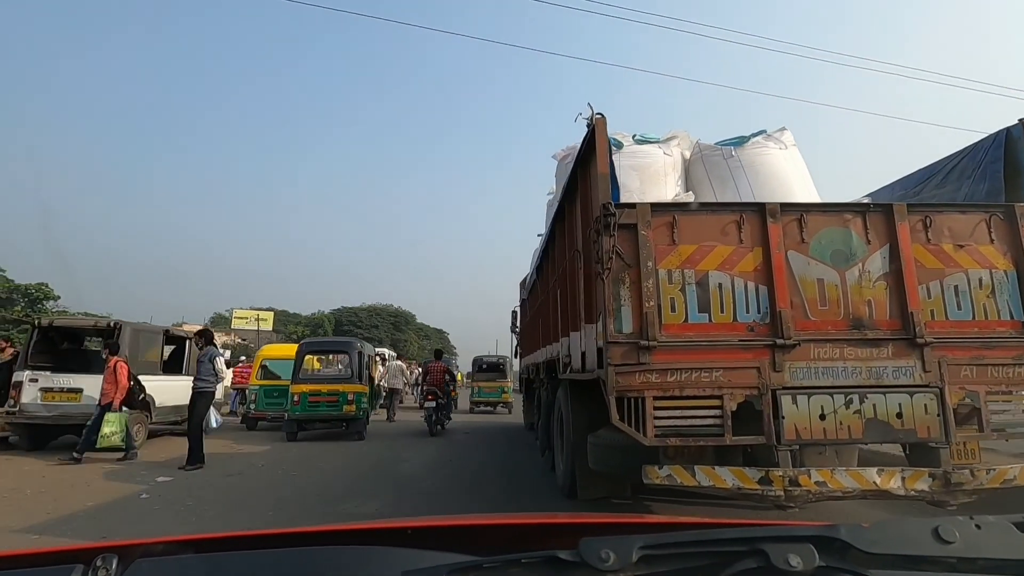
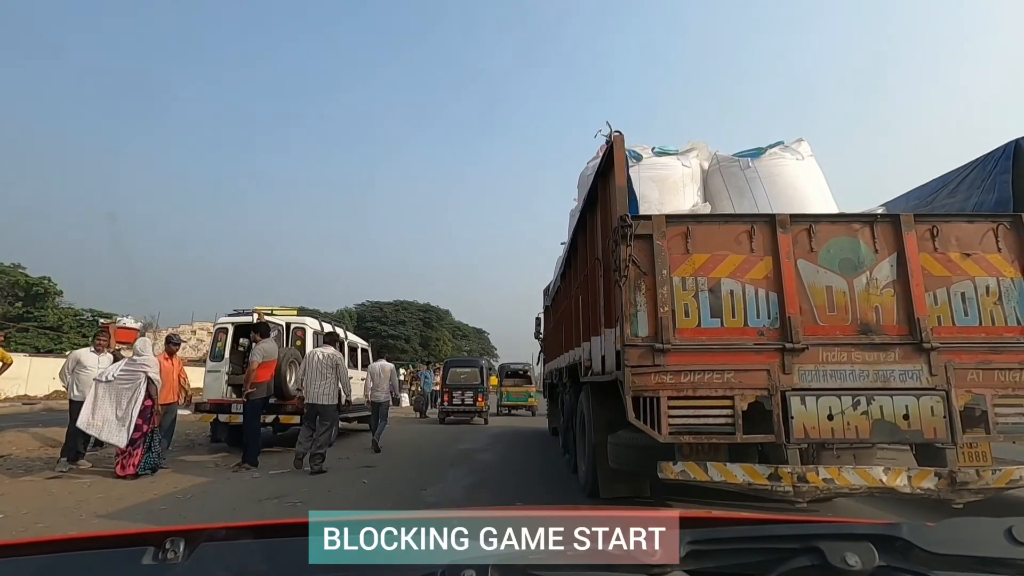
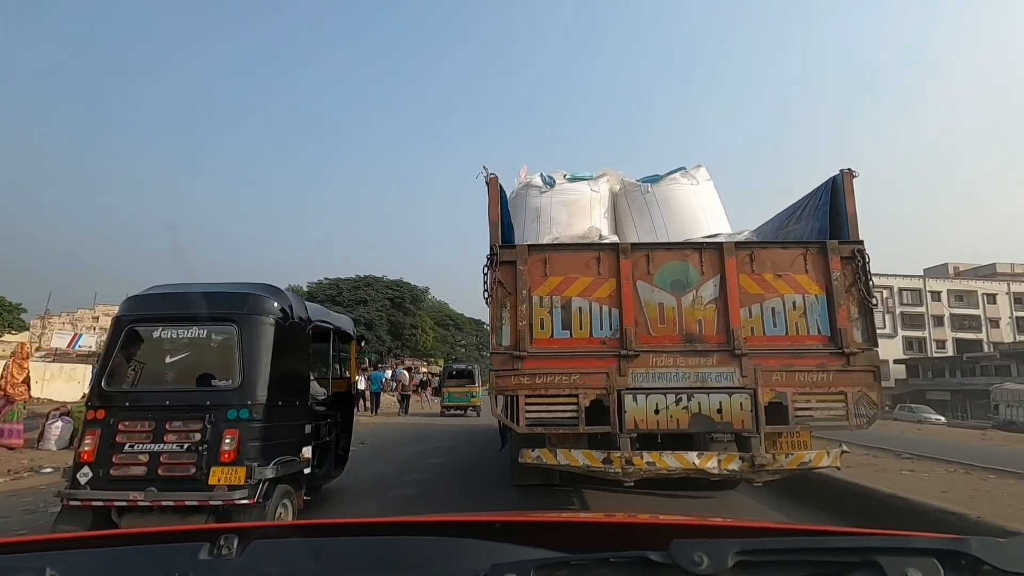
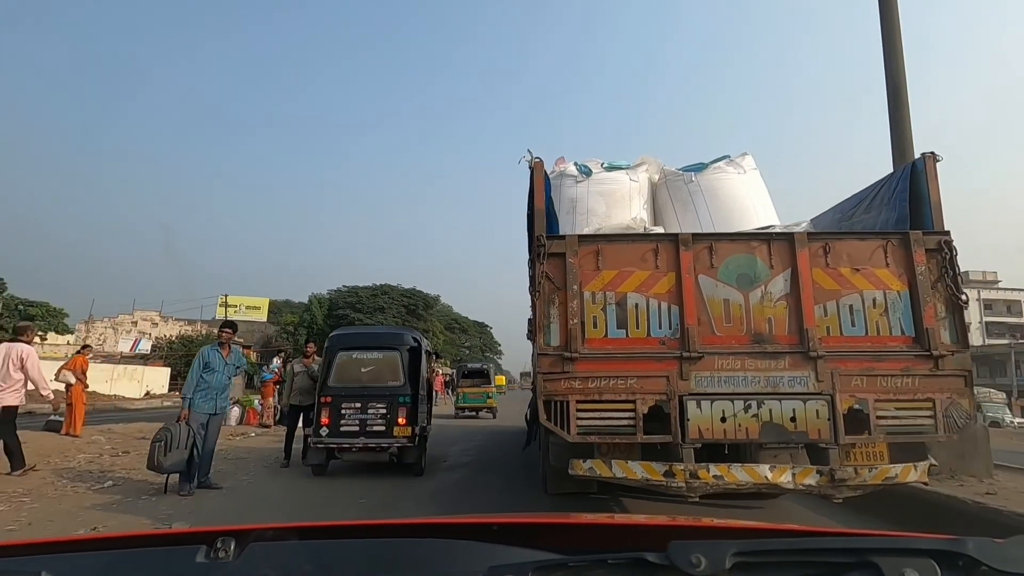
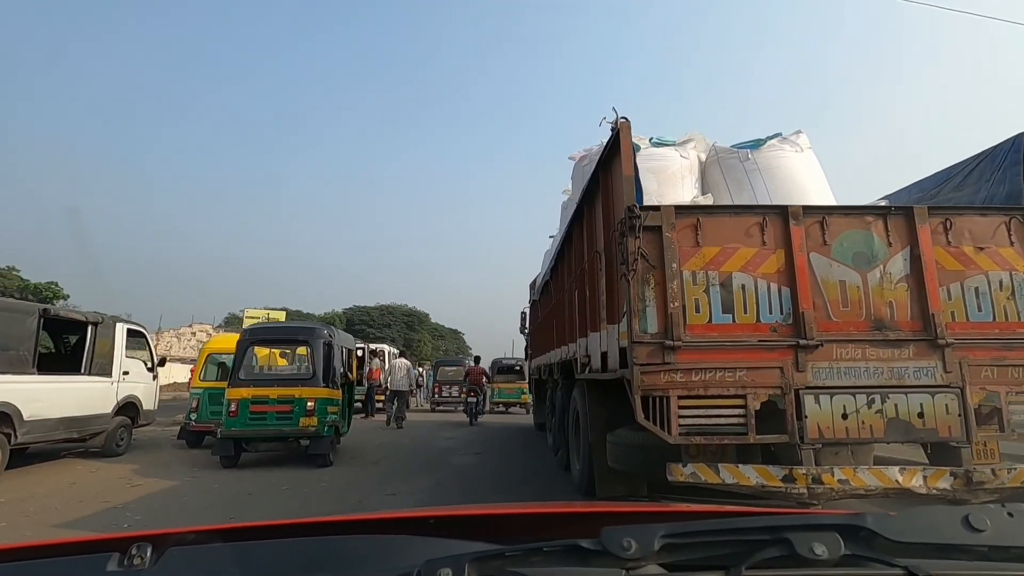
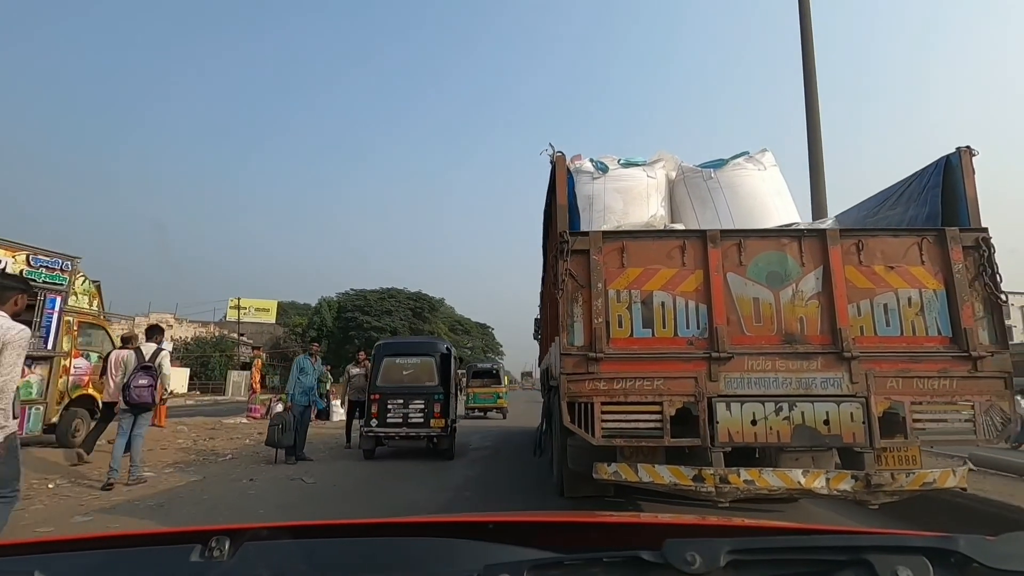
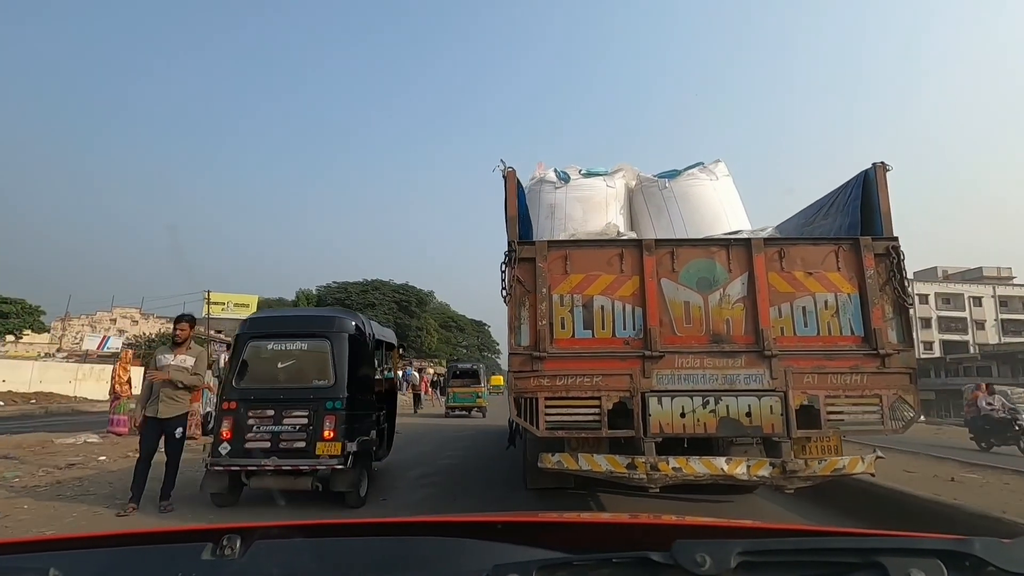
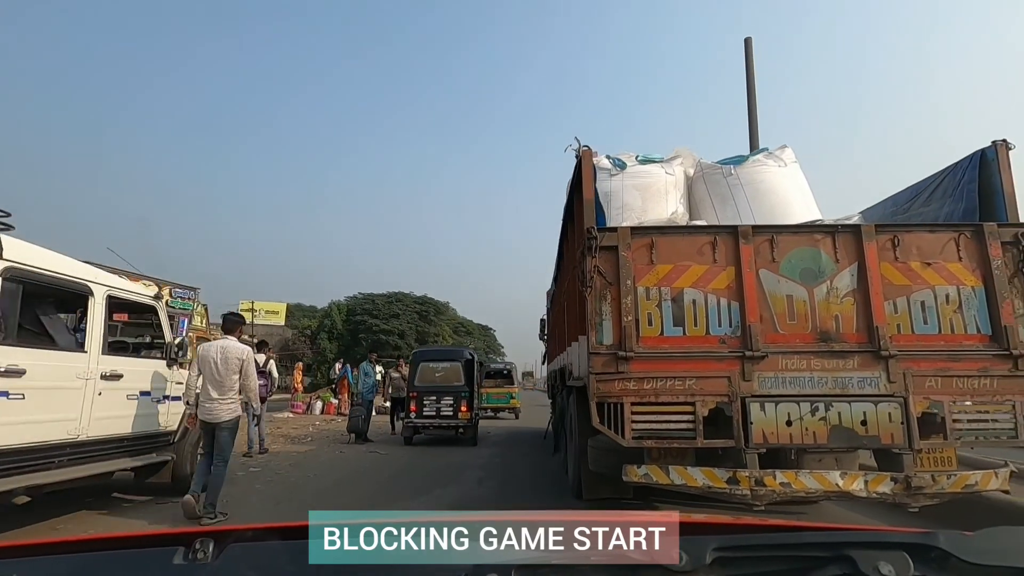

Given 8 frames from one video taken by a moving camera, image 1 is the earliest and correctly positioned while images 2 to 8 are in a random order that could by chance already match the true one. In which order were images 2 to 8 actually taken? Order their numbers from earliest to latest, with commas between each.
5, 2, 8, 6, 4, 7, 3
